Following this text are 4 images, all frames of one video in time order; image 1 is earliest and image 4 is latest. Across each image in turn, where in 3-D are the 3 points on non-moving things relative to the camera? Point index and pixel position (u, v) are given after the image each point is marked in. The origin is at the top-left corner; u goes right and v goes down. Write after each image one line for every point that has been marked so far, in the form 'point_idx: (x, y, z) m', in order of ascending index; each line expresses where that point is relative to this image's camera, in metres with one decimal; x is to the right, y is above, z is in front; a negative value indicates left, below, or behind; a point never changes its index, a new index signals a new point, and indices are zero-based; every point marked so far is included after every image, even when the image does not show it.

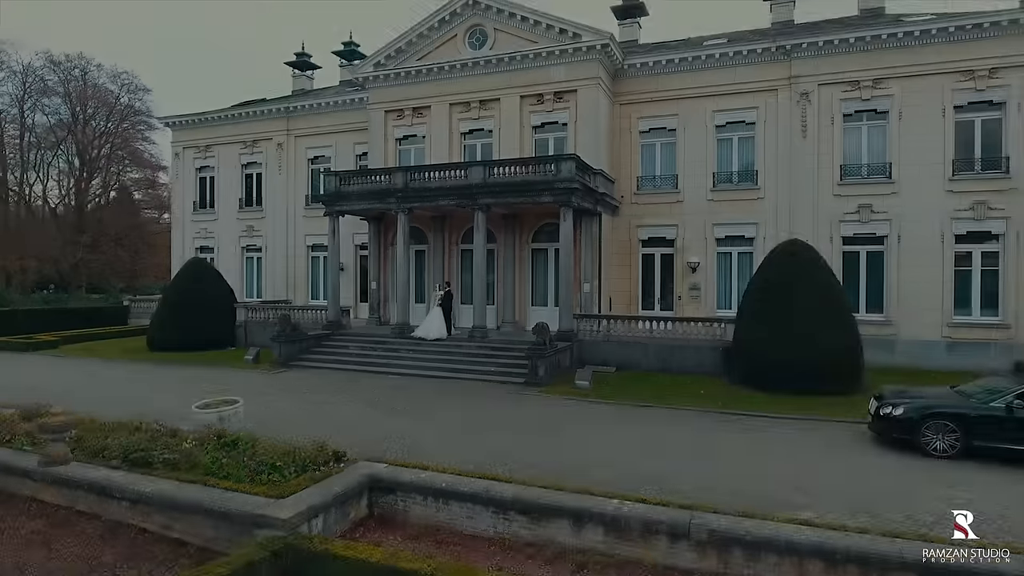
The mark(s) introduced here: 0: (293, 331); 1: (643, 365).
0: (-6.5, -1.3, +18.7) m
1: (+3.5, -2.1, +17.0) m
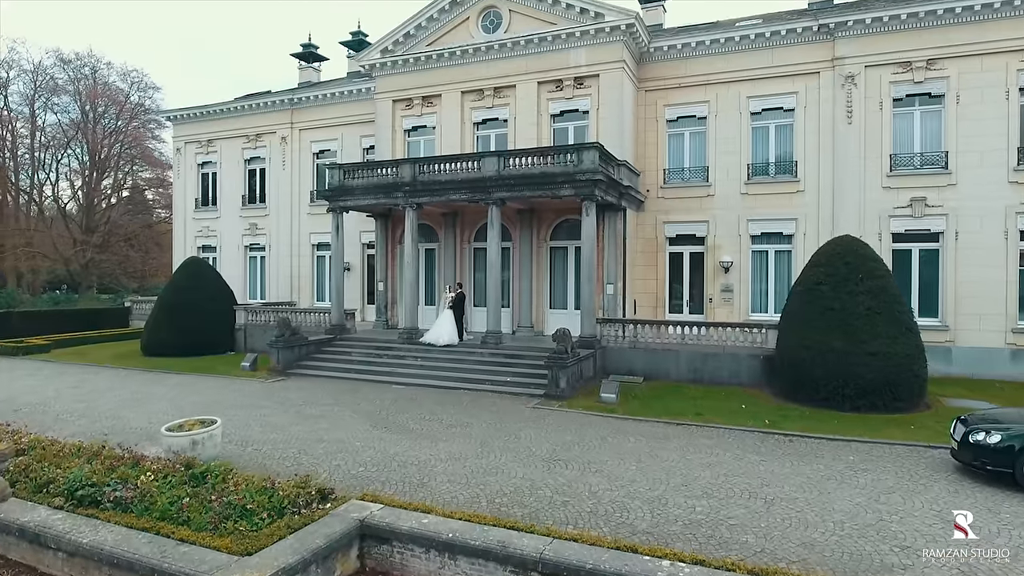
0: (-6.1, -1.3, +17.4) m
1: (+3.9, -2.1, +15.4) m
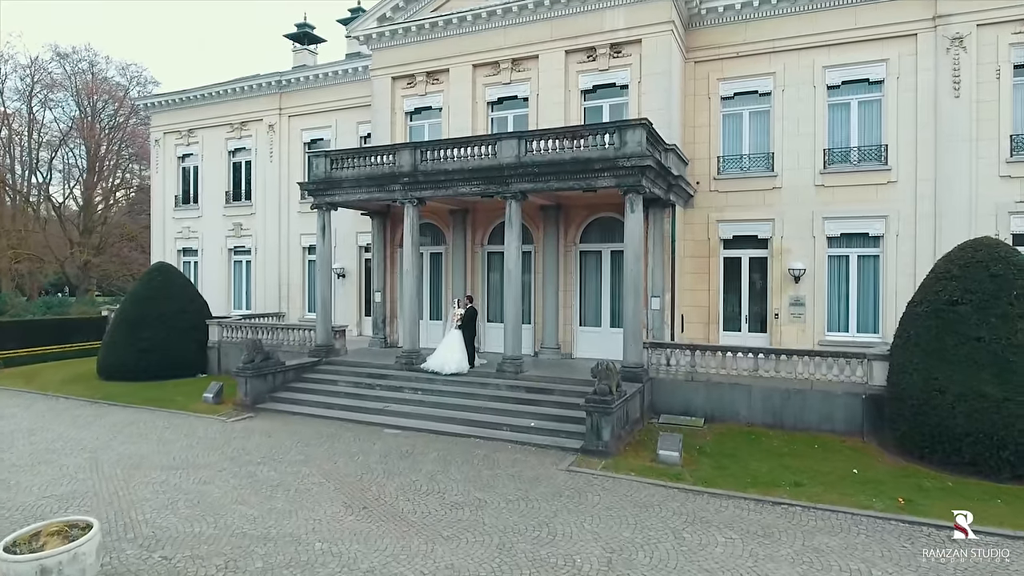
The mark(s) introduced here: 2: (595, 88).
0: (-5.5, -1.6, +14.2) m
1: (+4.4, -2.4, +12.0) m
2: (+2.1, +5.0, +15.9) m
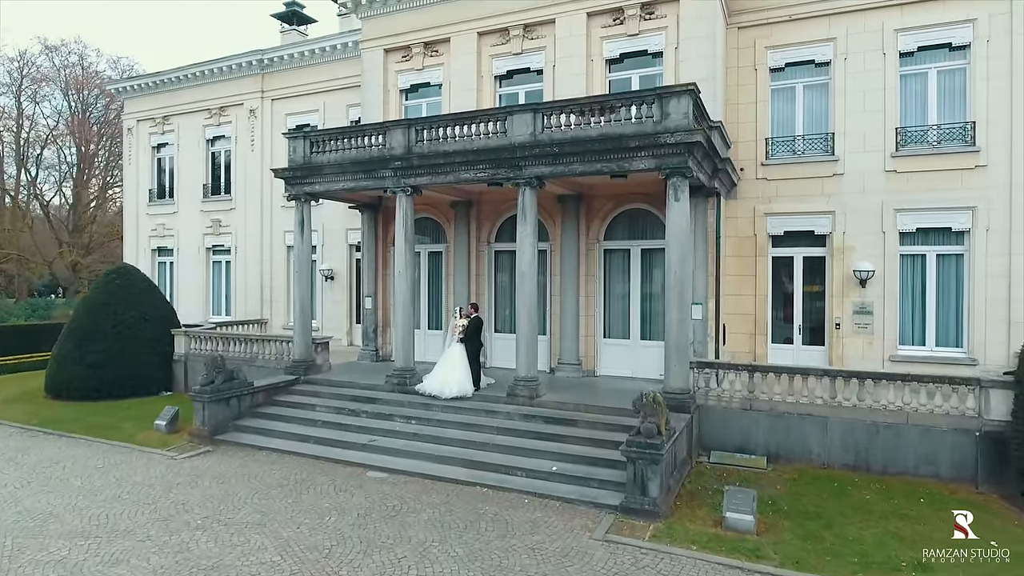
0: (-5.3, -1.7, +11.8) m
1: (+4.6, -2.5, +9.6) m
2: (+2.4, +4.9, +13.5) m
